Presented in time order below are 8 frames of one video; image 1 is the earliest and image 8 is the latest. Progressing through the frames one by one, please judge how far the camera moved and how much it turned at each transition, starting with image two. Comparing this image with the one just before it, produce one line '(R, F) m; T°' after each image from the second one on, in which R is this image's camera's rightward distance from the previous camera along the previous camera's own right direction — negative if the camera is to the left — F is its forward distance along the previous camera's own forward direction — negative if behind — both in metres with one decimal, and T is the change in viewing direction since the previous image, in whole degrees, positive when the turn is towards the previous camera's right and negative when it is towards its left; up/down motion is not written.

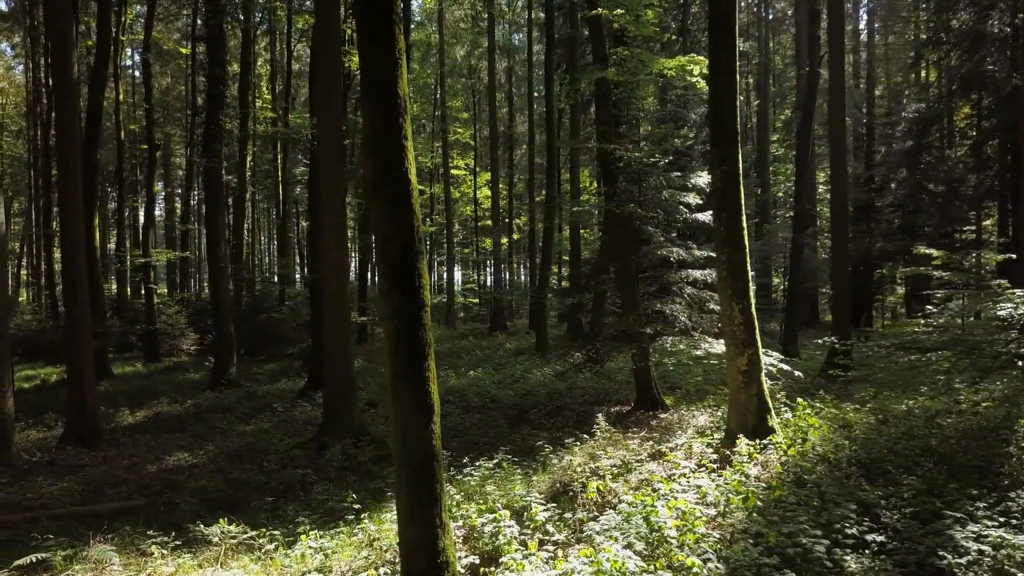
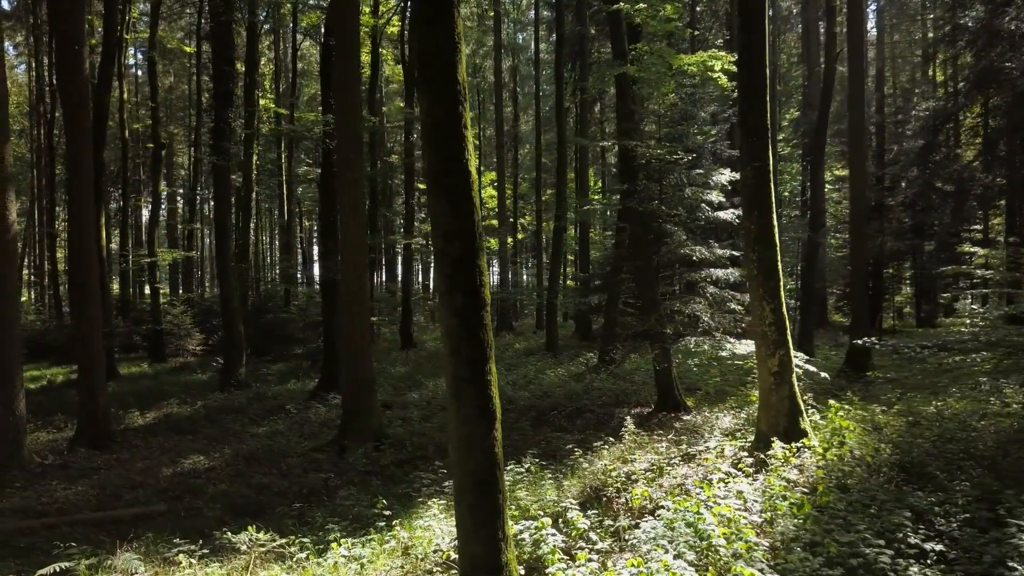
(-0.4, +0.2) m; 0°
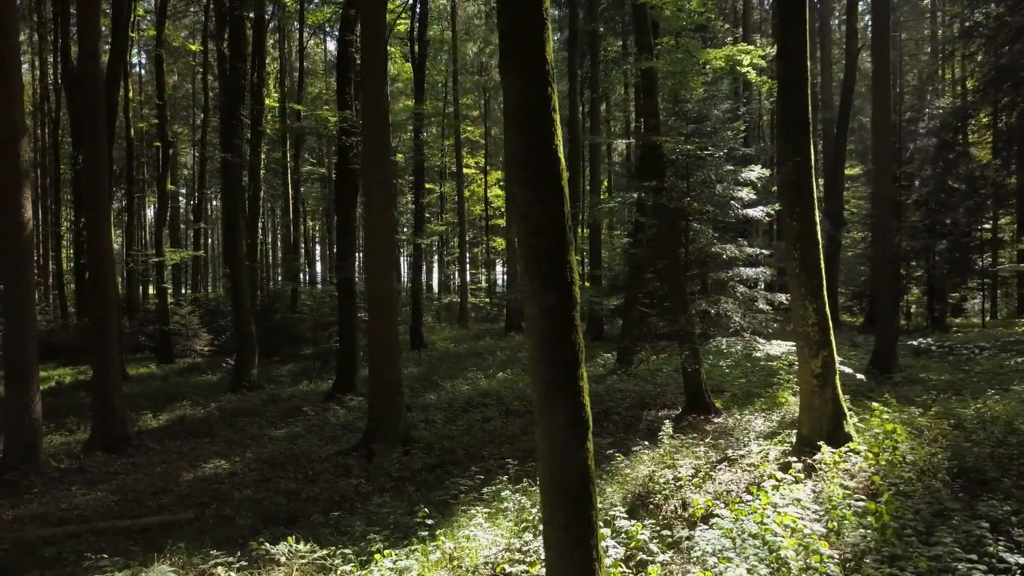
(-0.5, +0.3) m; 0°
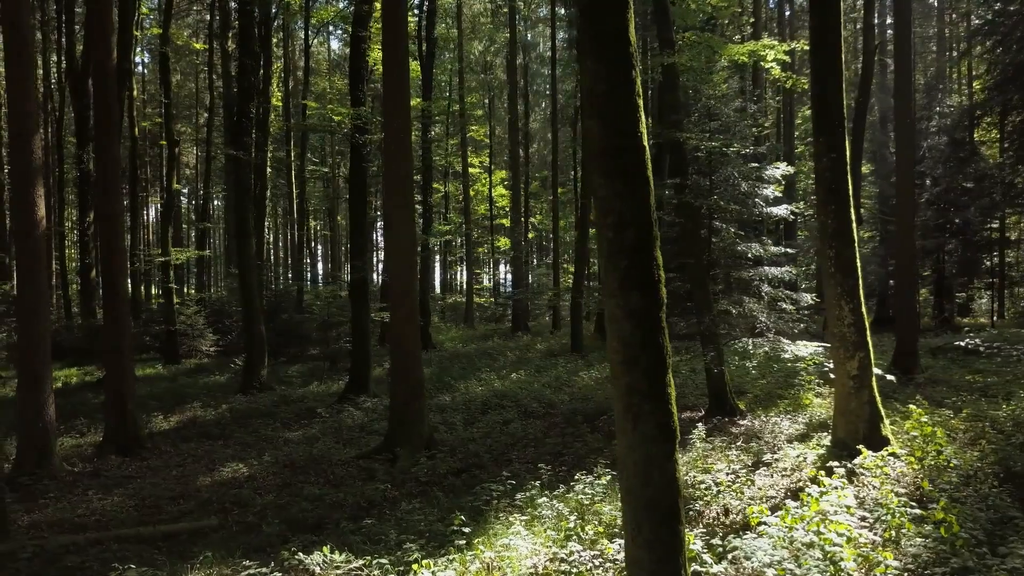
(-0.4, +0.2) m; 0°
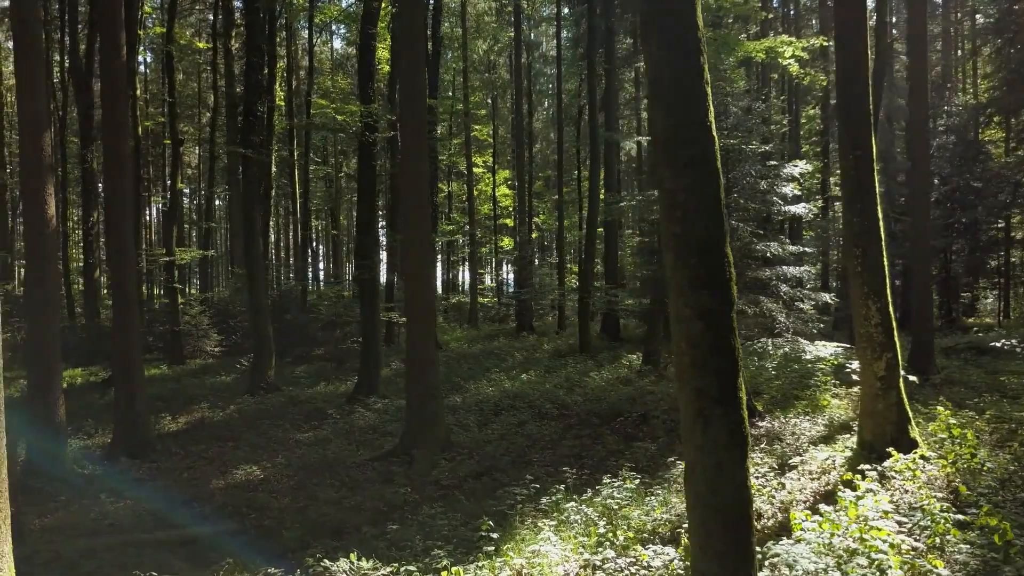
(-0.3, +0.2) m; 0°
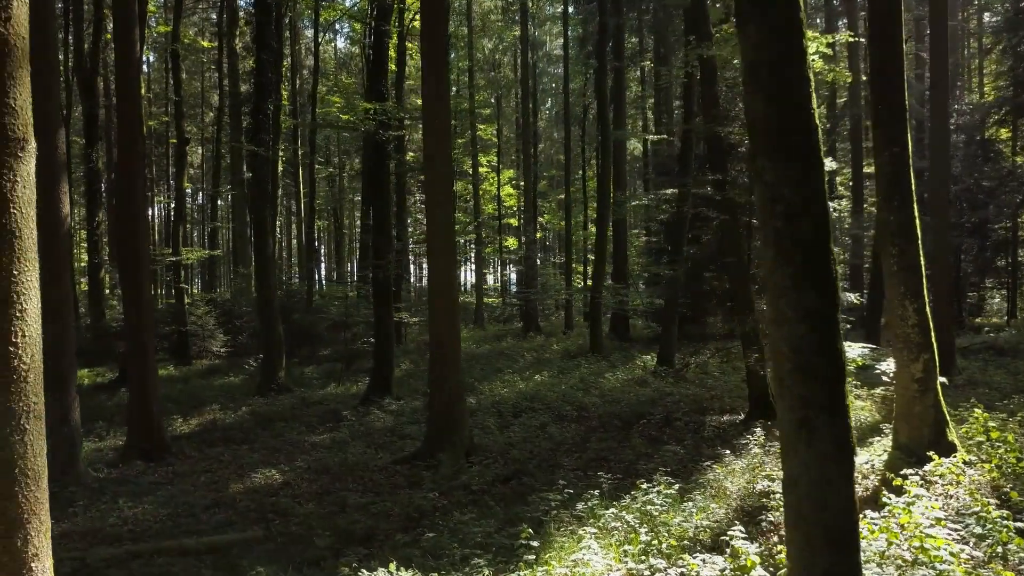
(-0.4, +0.2) m; 0°
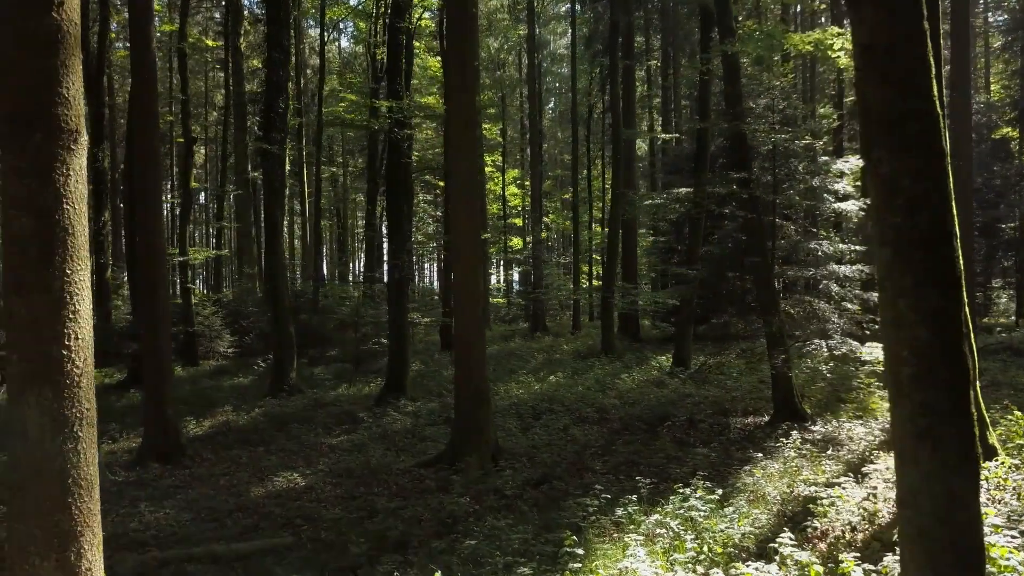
(-0.4, +0.2) m; 0°
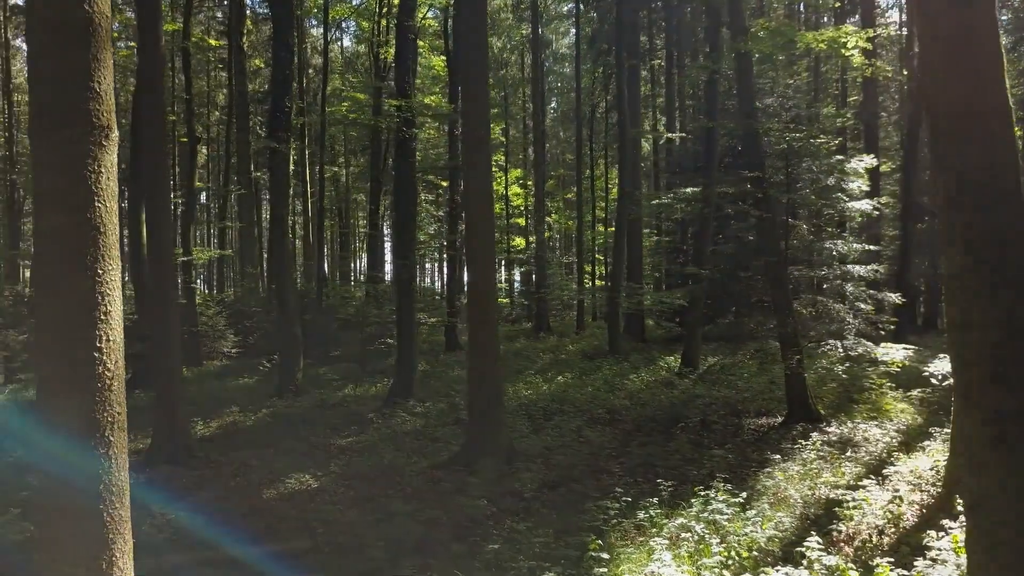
(-0.2, +0.1) m; 0°
